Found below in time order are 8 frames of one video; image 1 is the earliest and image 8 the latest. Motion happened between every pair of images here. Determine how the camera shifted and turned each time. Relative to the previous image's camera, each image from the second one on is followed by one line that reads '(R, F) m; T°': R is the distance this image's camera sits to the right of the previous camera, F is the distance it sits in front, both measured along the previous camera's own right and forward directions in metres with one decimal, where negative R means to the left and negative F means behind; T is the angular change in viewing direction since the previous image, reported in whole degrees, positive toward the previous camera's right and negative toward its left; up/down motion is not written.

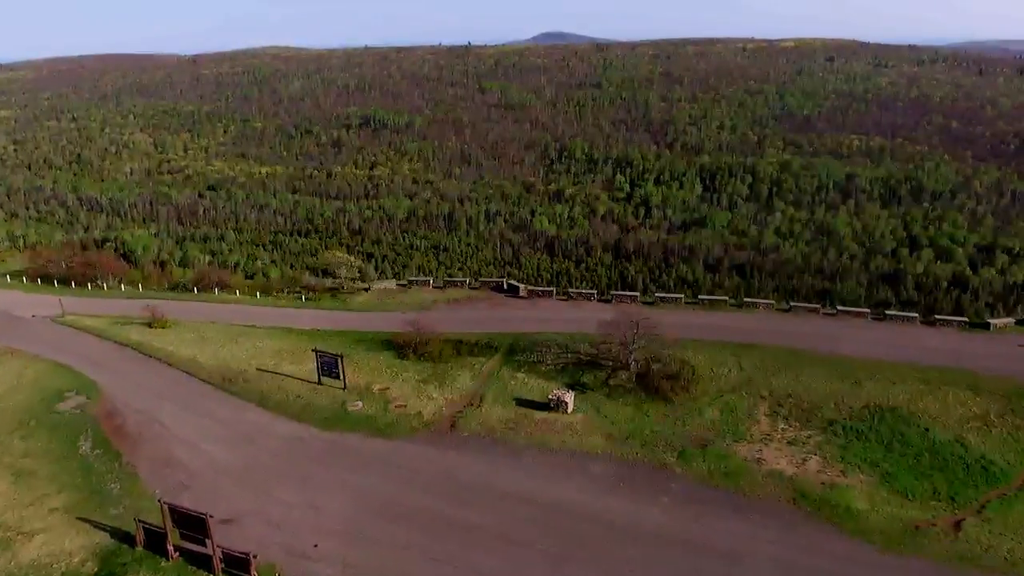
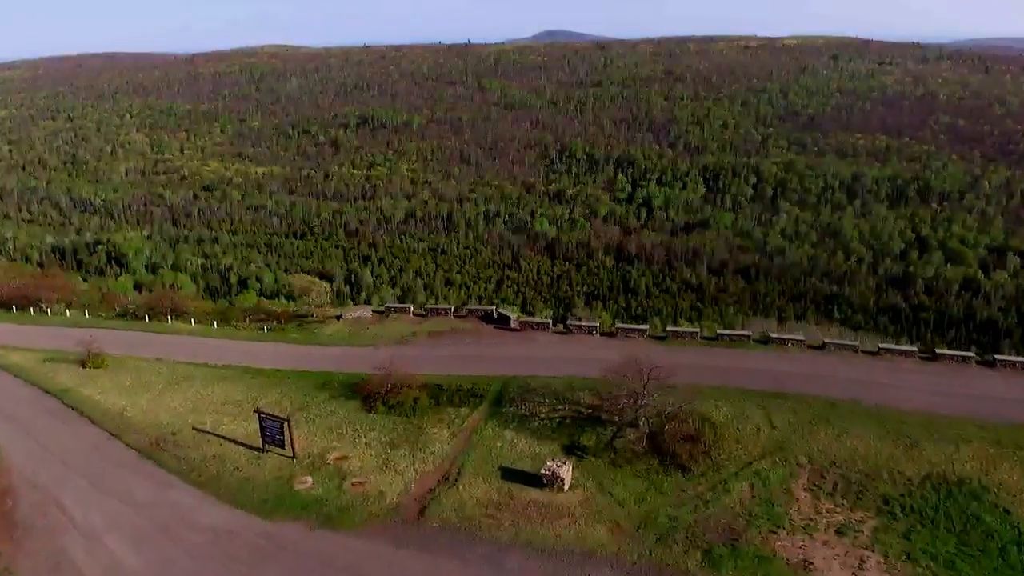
(+0.1, +0.9) m; 0°
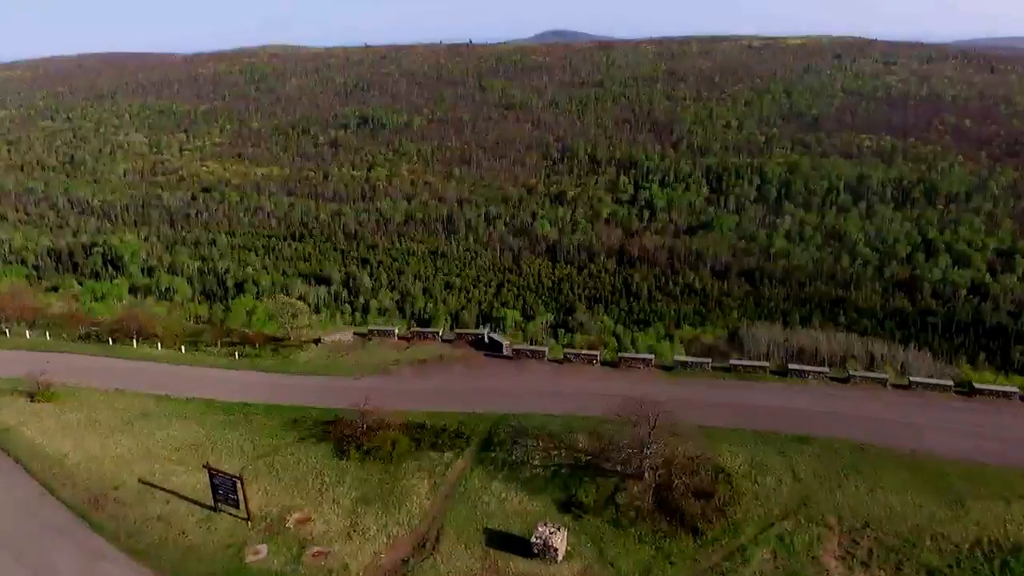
(+0.1, +0.5) m; 0°
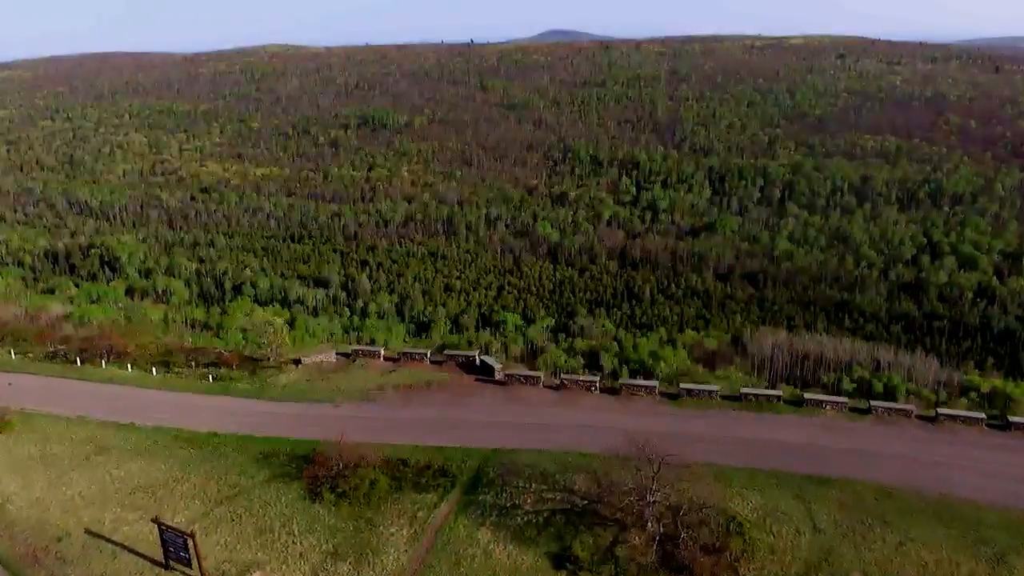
(+0.1, +0.4) m; 0°
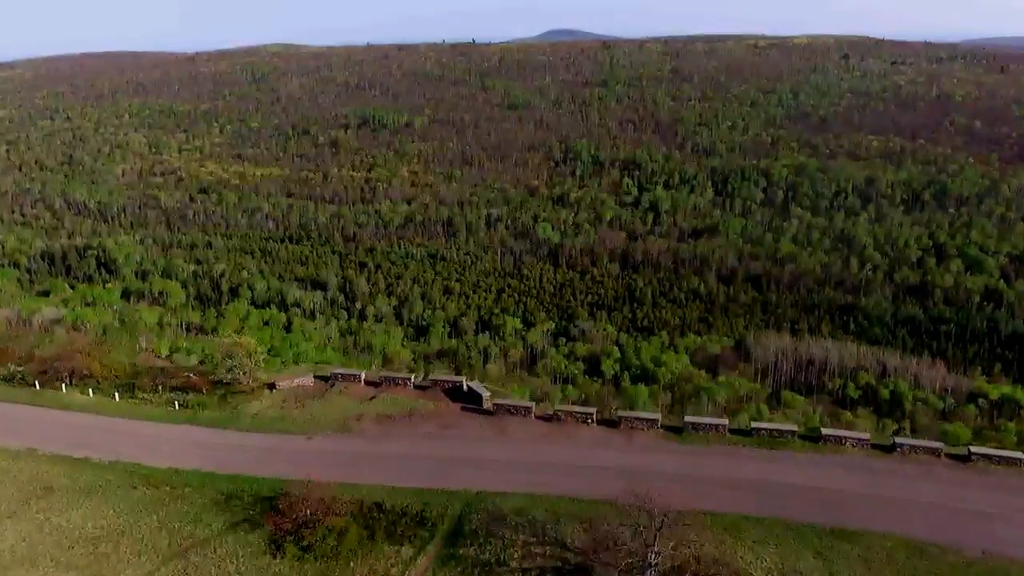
(+0.1, +0.4) m; 0°
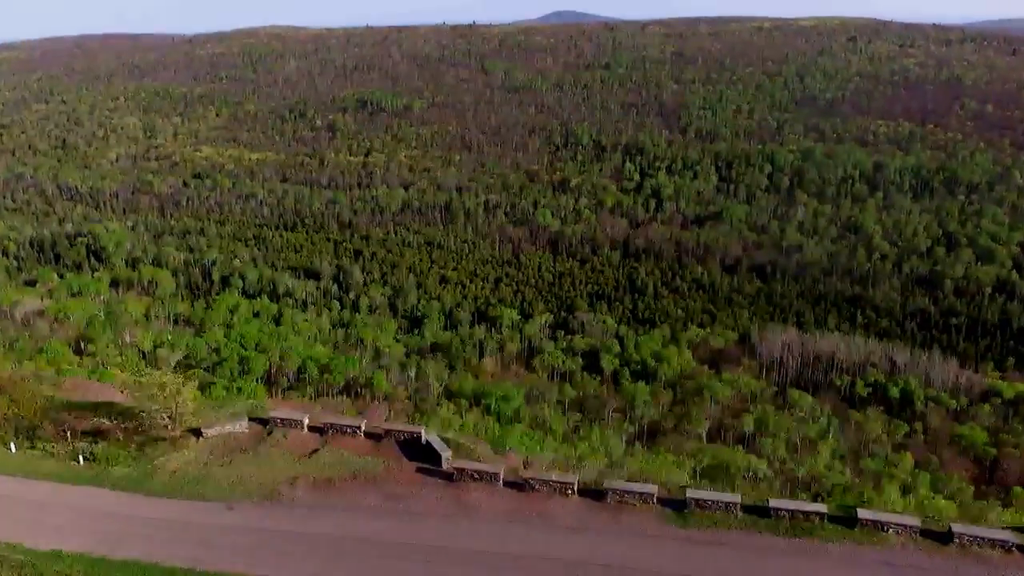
(+0.2, +0.8) m; 0°
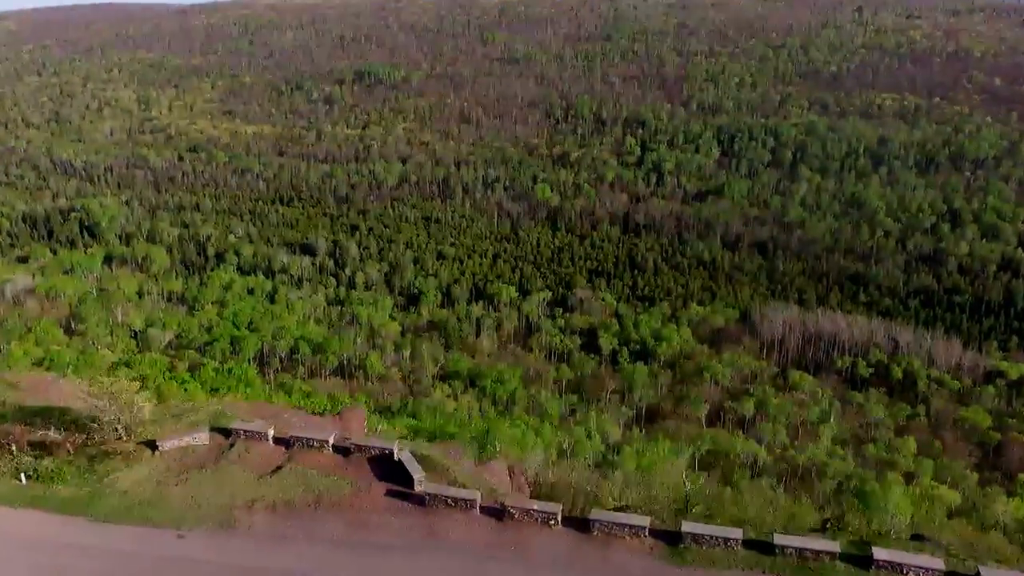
(+0.1, +0.4) m; 0°
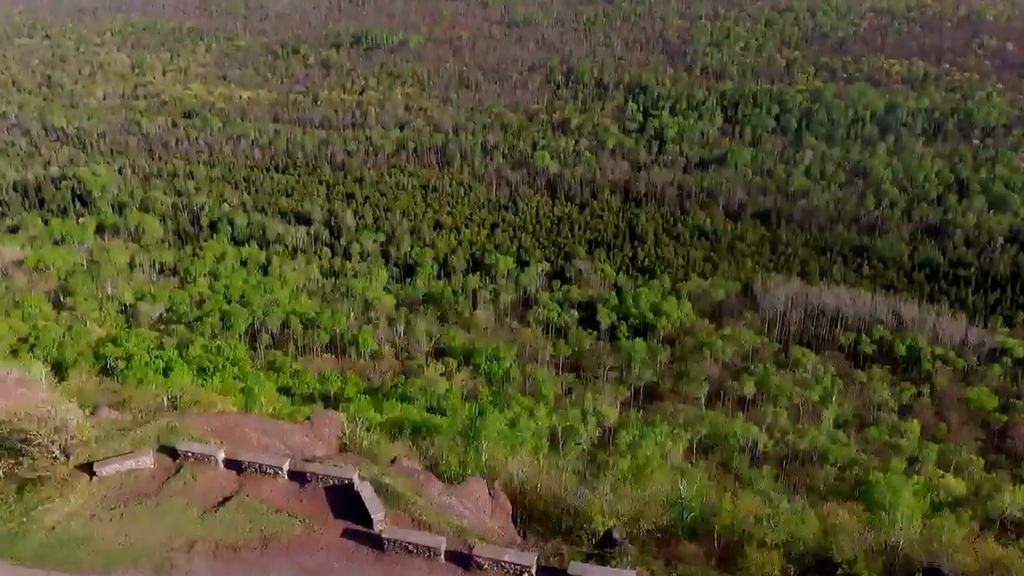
(+0.1, +0.4) m; 0°
